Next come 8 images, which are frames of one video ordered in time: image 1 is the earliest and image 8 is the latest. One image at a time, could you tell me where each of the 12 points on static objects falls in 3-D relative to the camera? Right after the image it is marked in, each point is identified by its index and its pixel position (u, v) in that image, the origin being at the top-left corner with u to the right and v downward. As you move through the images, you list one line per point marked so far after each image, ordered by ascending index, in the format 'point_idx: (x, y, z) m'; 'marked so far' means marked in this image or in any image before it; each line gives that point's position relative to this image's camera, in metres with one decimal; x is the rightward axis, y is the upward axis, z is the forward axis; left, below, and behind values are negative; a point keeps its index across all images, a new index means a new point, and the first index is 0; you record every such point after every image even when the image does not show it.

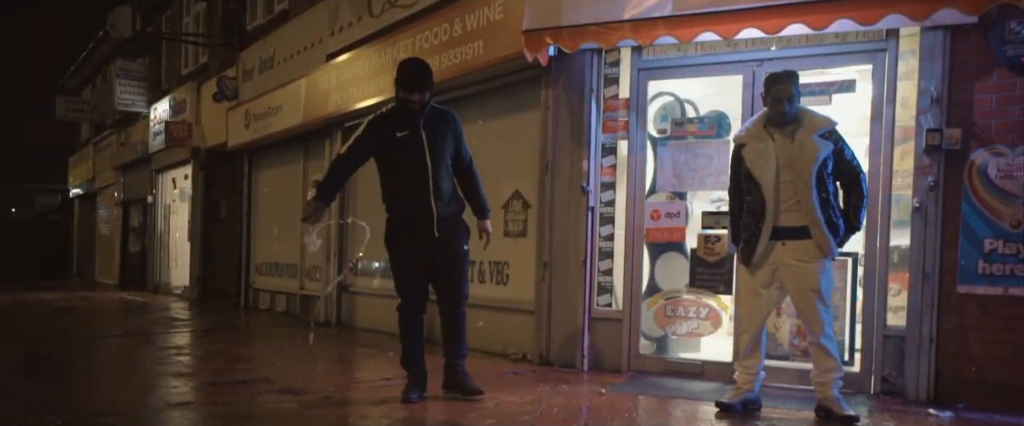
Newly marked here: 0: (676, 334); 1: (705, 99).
0: (+1.3, -0.9, +5.3) m
1: (+1.4, +0.9, +5.3) m
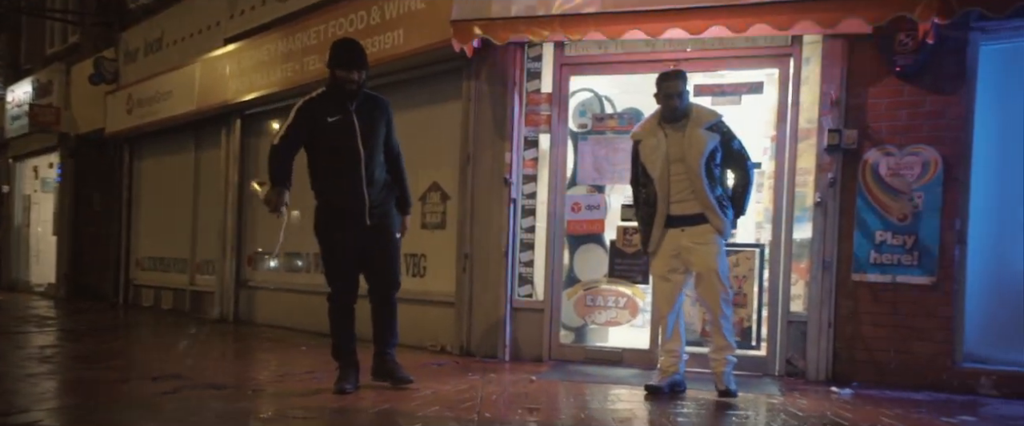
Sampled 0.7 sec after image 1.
0: (+0.7, -0.9, +5.4) m
1: (+0.8, +0.9, +5.5) m
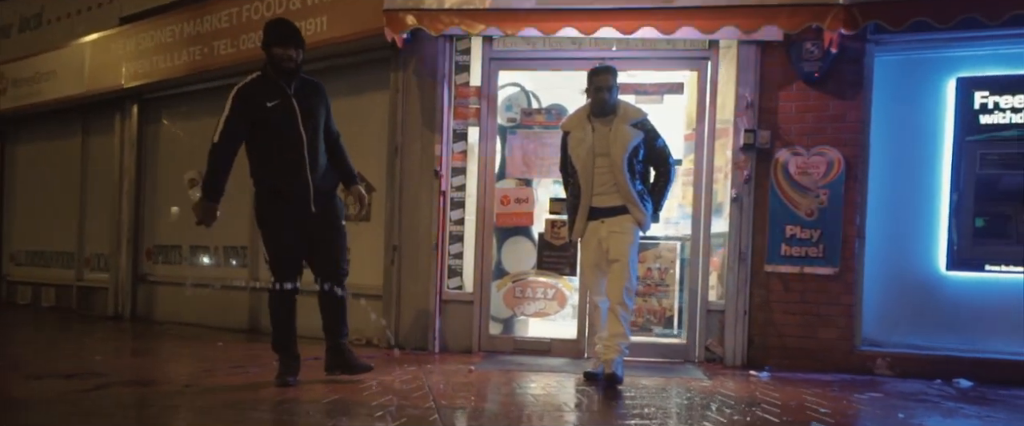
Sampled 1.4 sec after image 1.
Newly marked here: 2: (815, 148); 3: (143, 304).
0: (+0.1, -0.8, +5.5) m
1: (+0.3, +1.0, +5.6) m
2: (+2.2, +0.5, +5.1) m
3: (-4.5, -1.1, +8.3) m
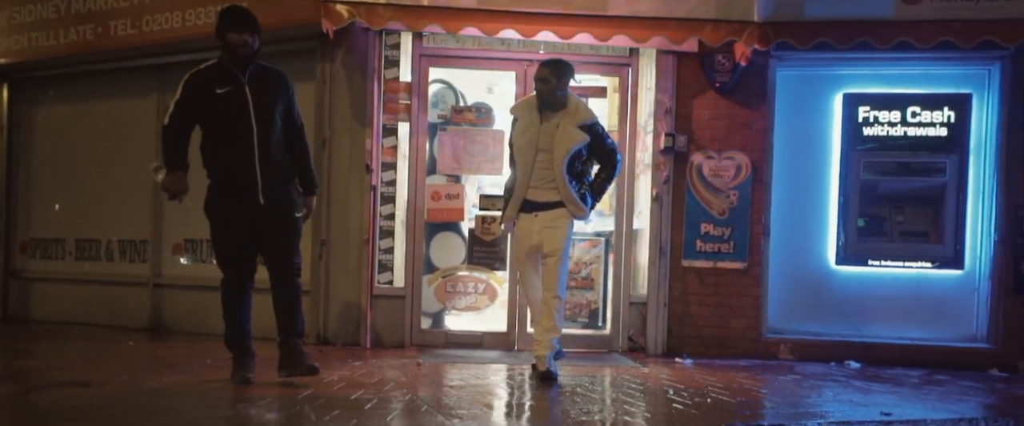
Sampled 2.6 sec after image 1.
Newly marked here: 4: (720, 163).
0: (-0.5, -0.8, +5.6) m
1: (-0.3, +1.0, +5.7) m
2: (+1.7, +0.5, +5.5) m
3: (-5.5, -1.0, +7.6) m
4: (+1.7, +0.4, +5.5) m
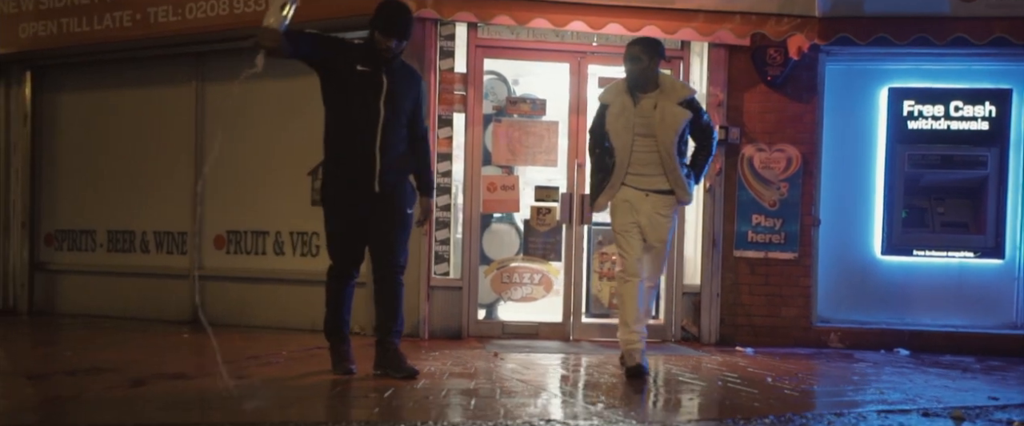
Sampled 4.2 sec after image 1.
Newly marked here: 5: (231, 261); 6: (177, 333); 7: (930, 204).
0: (0.0, -0.7, +5.6) m
1: (+0.2, +1.1, +5.7) m
2: (+2.2, +0.6, +5.6) m
3: (-5.1, -0.9, +7.4) m
4: (+2.1, +0.5, +5.6) m
5: (-2.6, -0.4, +6.2) m
6: (-2.8, -1.0, +5.7) m
7: (+3.5, +0.1, +5.8) m
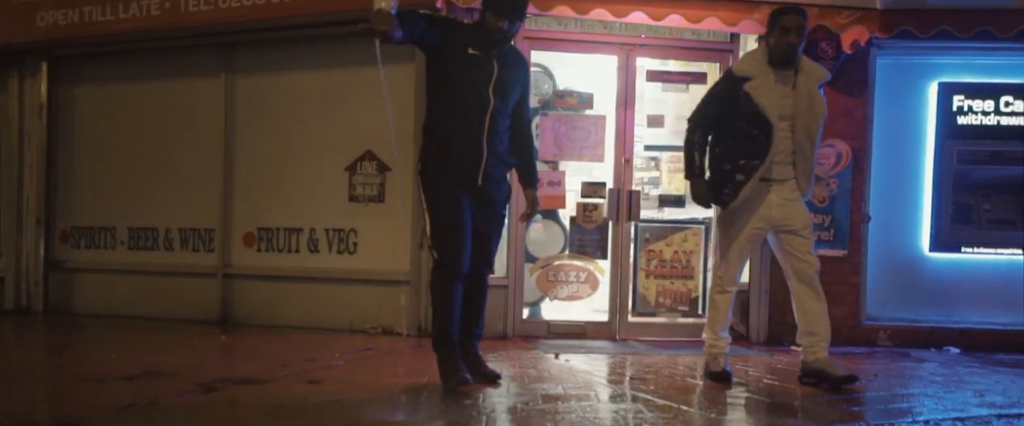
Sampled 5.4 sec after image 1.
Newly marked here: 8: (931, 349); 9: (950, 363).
0: (+0.3, -0.7, +5.5) m
1: (+0.5, +1.1, +5.6) m
2: (+2.5, +0.6, +5.5) m
3: (-4.8, -0.8, +7.2) m
4: (+2.5, +0.5, +5.5) m
5: (-2.2, -0.4, +6.1) m
6: (-2.4, -1.0, +5.5) m
7: (+3.9, +0.1, +5.7) m
8: (+3.4, -1.1, +5.5) m
9: (+2.9, -1.0, +4.5) m
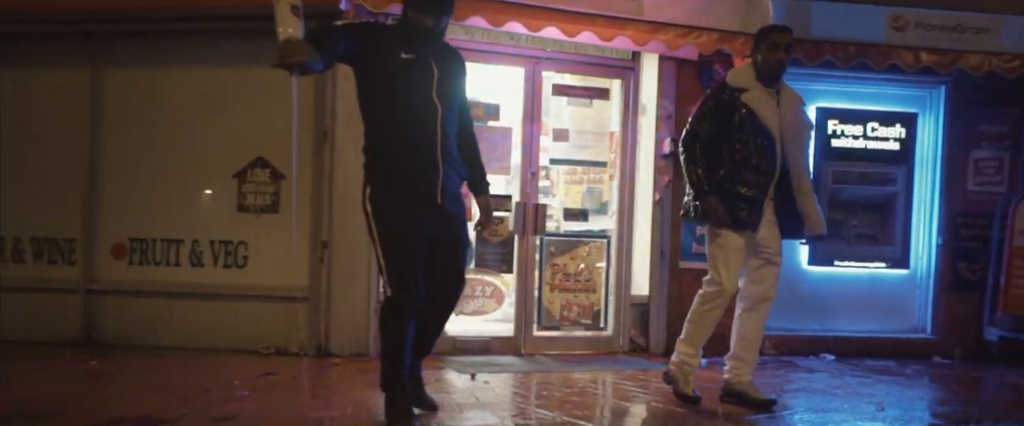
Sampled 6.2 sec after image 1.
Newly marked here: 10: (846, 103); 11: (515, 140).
0: (-0.4, -0.8, +5.4) m
1: (-0.2, +1.0, +5.5) m
2: (+1.8, +0.5, +5.8) m
3: (-5.7, -0.9, +6.1) m
4: (+1.7, +0.4, +5.8) m
5: (-3.0, -0.5, +5.5) m
6: (-3.2, -1.0, +4.9) m
7: (+3.0, 0.0, +6.2) m
8: (+2.6, -1.2, +5.9) m
9: (+2.3, -1.1, +4.9) m
10: (+3.0, +1.0, +6.2) m
11: (0.0, +0.6, +5.5) m
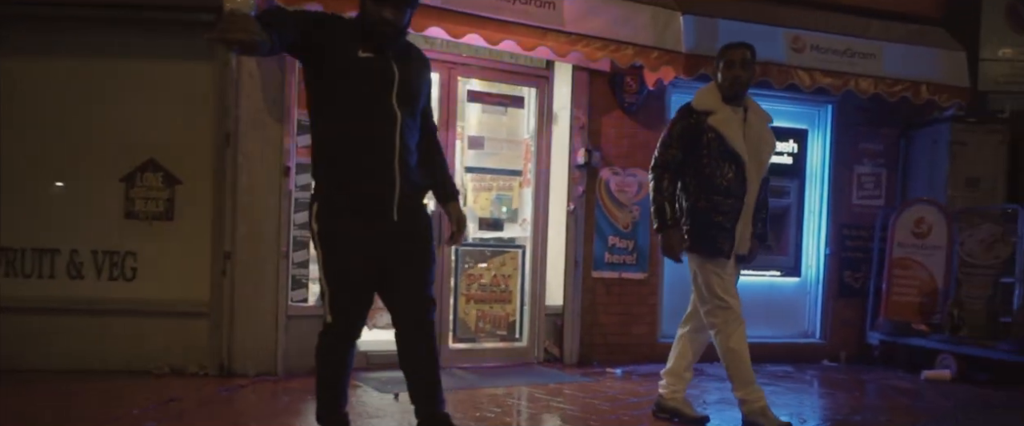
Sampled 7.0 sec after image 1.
0: (-1.0, -0.9, +5.1) m
1: (-0.9, +0.9, +5.3) m
2: (+1.0, +0.4, +5.9) m
3: (-6.4, -0.9, +5.1) m
4: (+1.0, +0.3, +5.9) m
5: (-3.6, -0.5, +4.8) m
6: (-3.7, -1.1, +4.3) m
7: (+2.2, -0.2, +6.5) m
8: (+1.8, -1.3, +6.1) m
9: (+1.7, -1.2, +5.0) m
10: (+2.2, +0.9, +6.5) m
11: (-0.6, +0.5, +5.3) m
